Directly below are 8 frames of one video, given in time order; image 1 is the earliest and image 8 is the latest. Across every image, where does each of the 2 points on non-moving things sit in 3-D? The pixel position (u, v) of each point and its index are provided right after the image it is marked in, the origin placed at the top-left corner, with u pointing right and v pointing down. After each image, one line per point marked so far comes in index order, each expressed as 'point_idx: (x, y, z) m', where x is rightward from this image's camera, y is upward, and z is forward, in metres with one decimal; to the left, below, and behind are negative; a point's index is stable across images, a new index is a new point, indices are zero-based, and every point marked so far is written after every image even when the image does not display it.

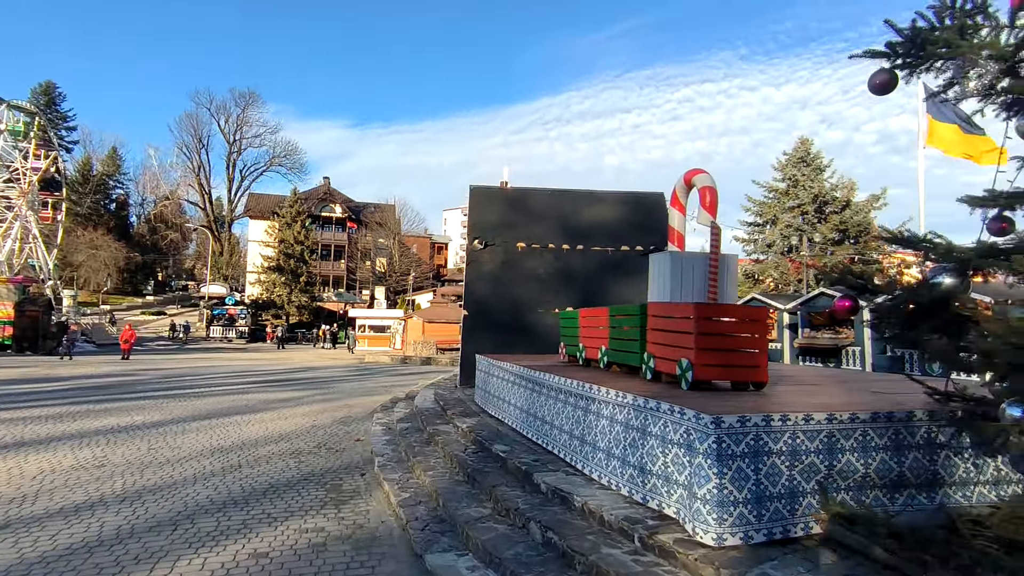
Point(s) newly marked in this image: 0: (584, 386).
0: (+0.7, -1.0, +5.5) m
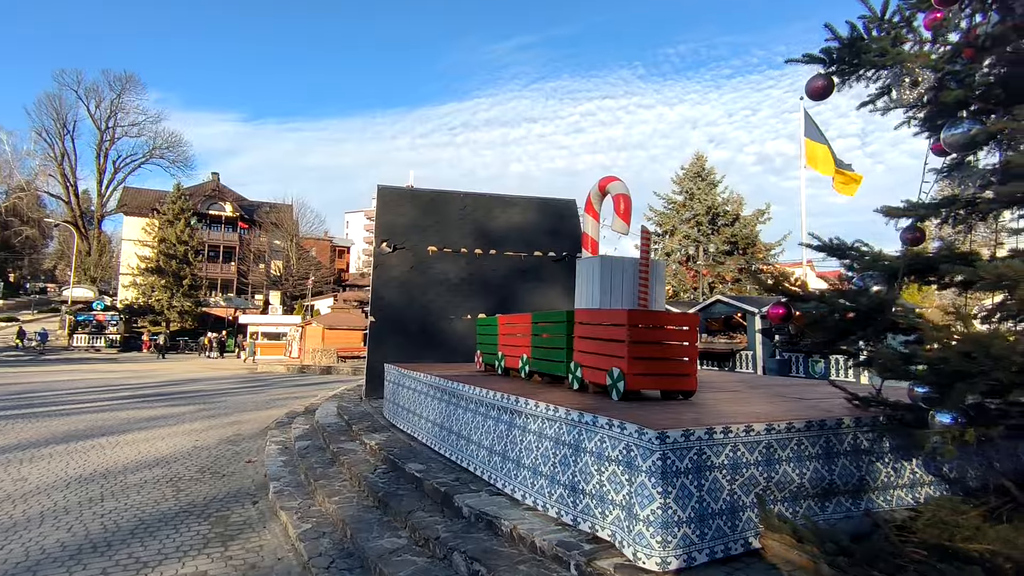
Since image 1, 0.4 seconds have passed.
0: (0.0, -1.0, +5.2) m
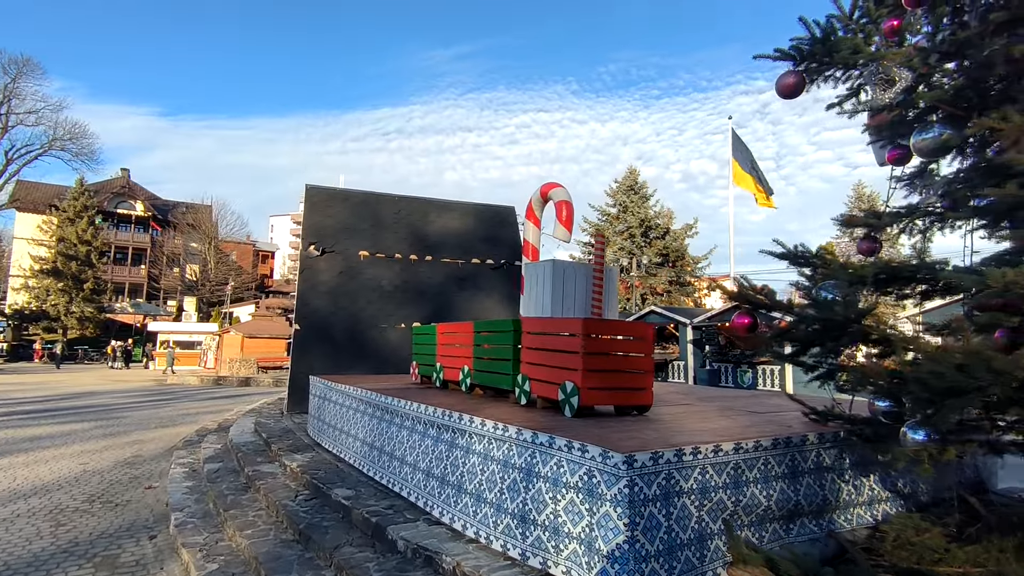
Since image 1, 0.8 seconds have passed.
0: (-0.5, -1.1, +4.7) m
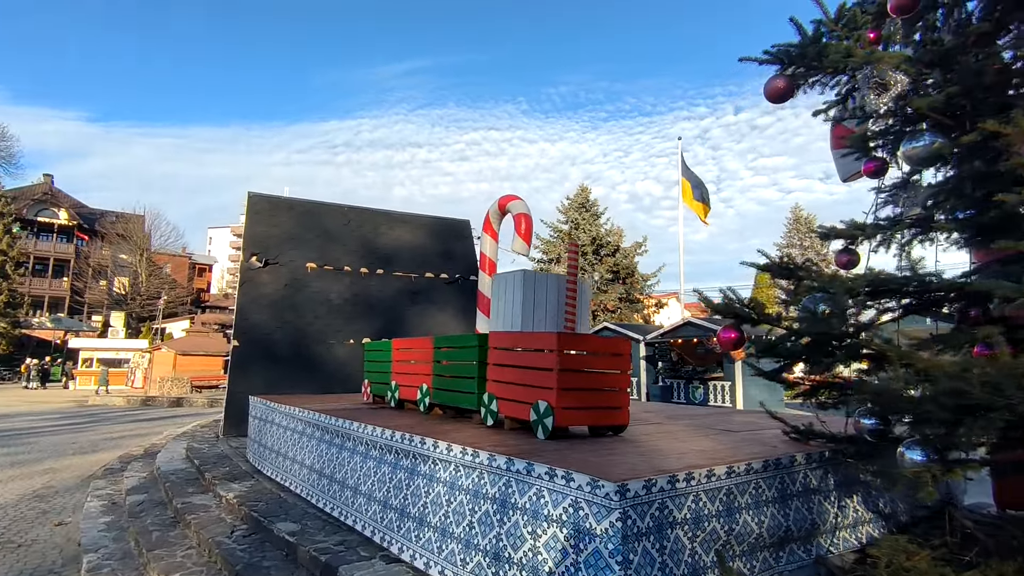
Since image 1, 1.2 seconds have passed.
0: (-0.8, -1.2, +4.3) m
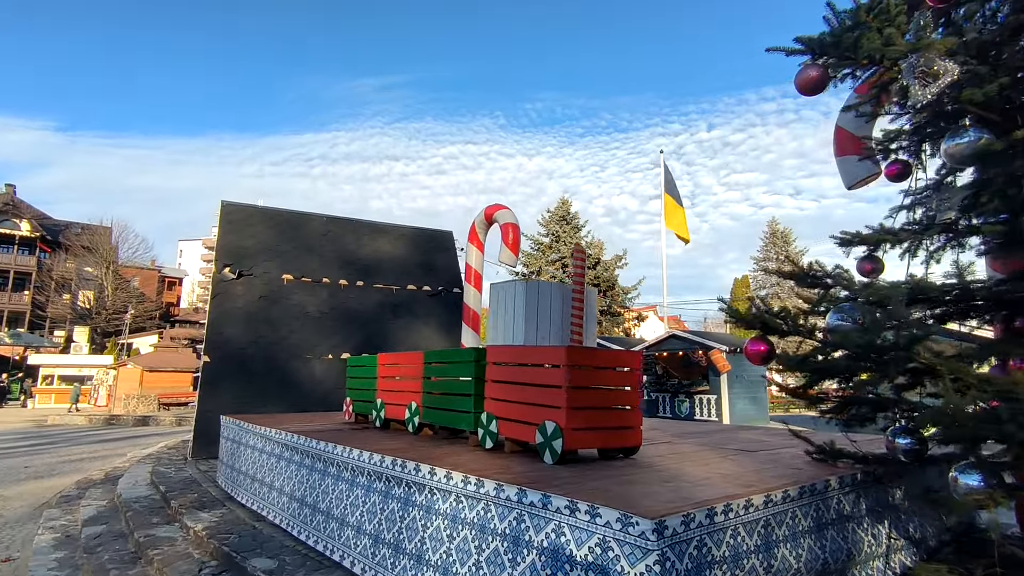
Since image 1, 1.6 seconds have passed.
0: (-0.8, -1.2, +3.9) m
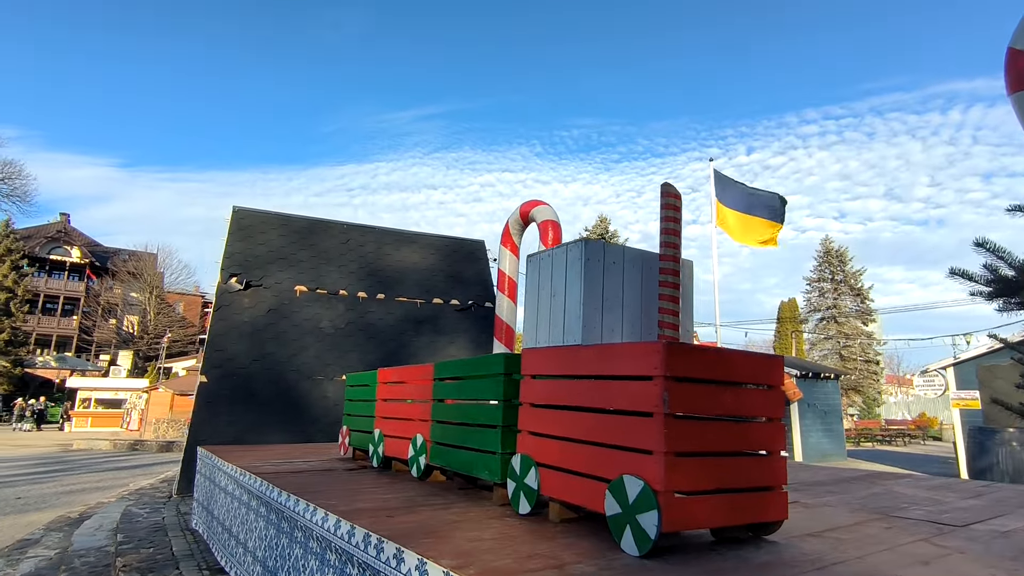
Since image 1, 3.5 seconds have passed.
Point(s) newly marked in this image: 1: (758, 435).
0: (-0.6, -1.1, +2.3) m
1: (+1.0, -0.6, +2.3) m
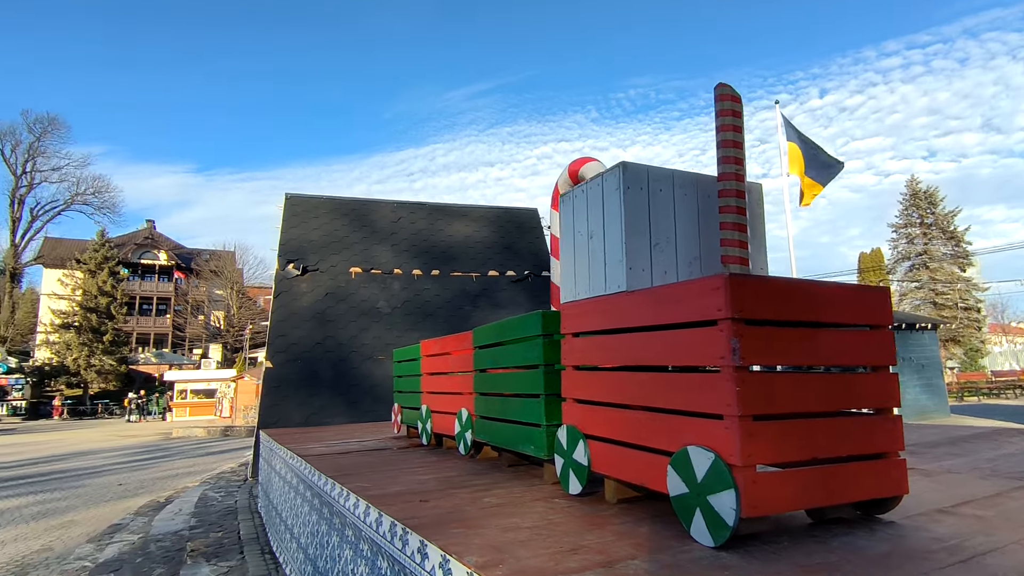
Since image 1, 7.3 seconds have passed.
0: (-0.4, -0.9, +2.0) m
1: (+1.1, -0.3, +1.8) m
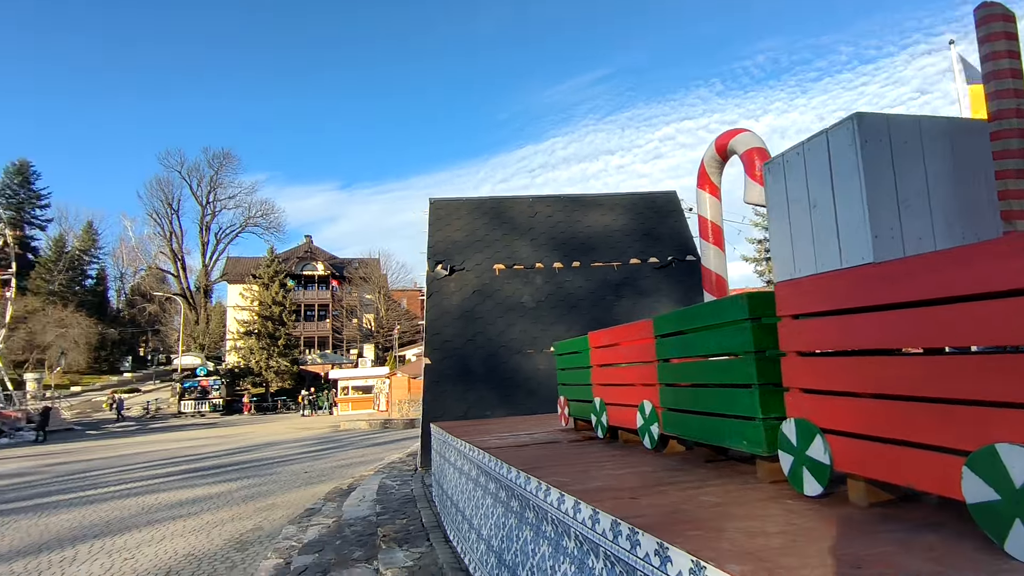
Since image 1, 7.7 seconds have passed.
0: (+0.4, -0.8, +1.9) m
1: (+1.8, -0.2, +1.3) m
